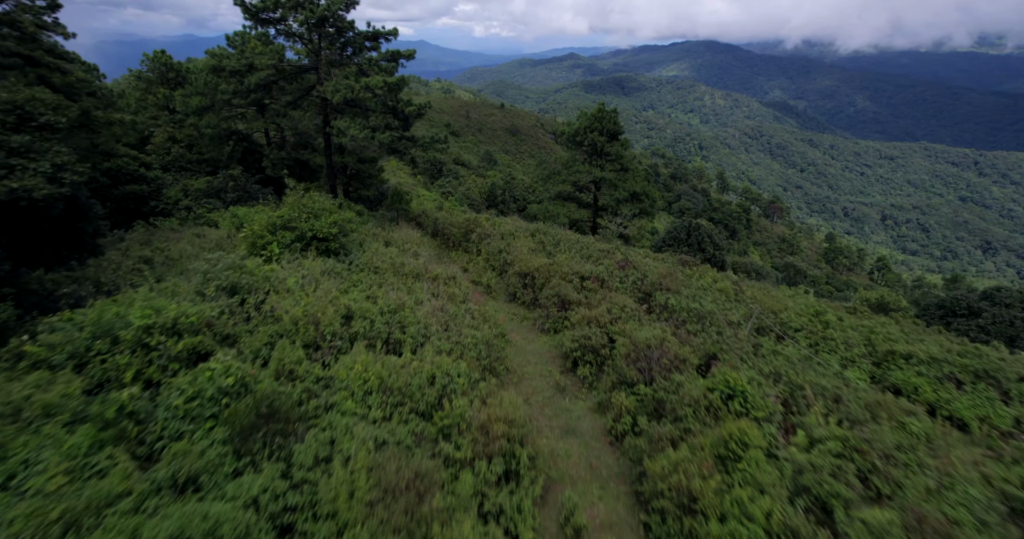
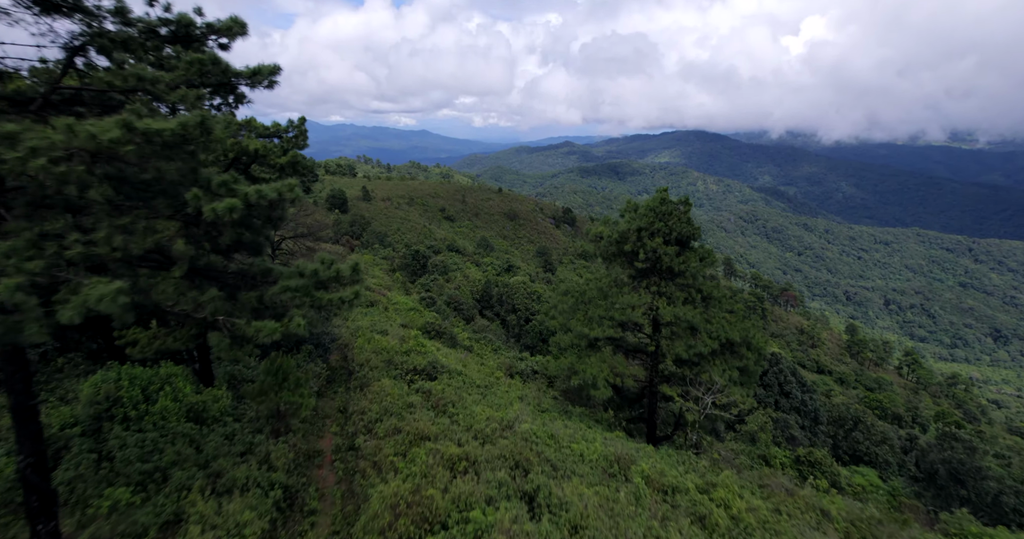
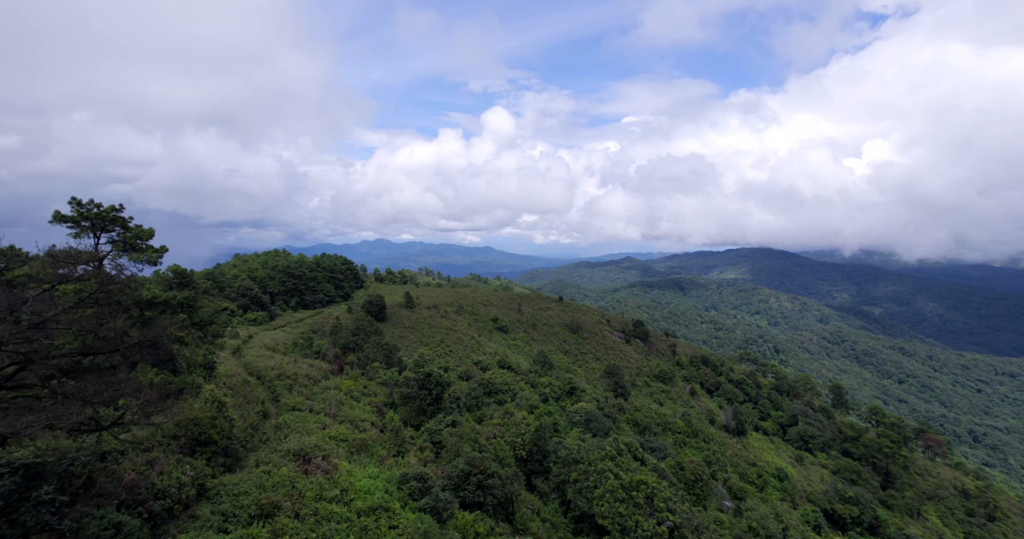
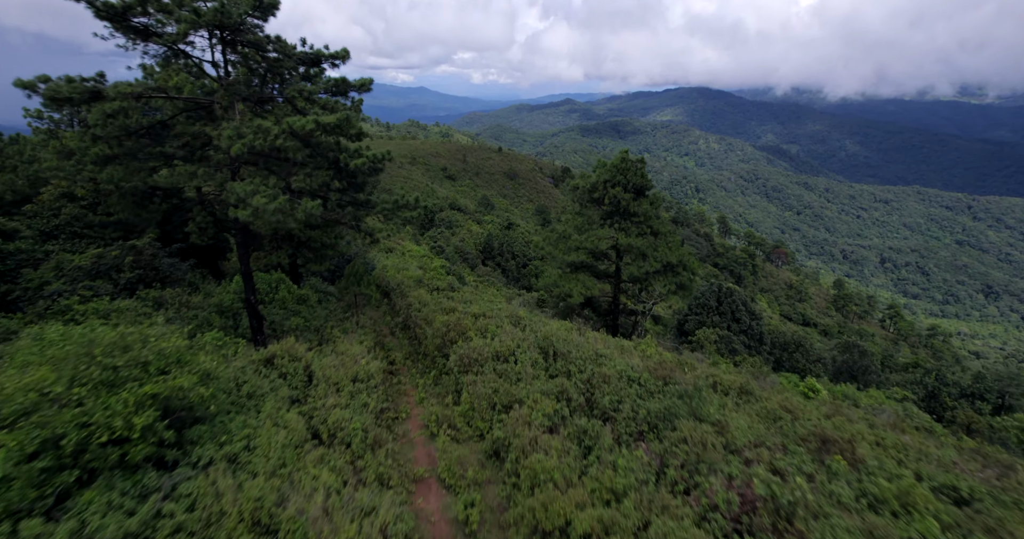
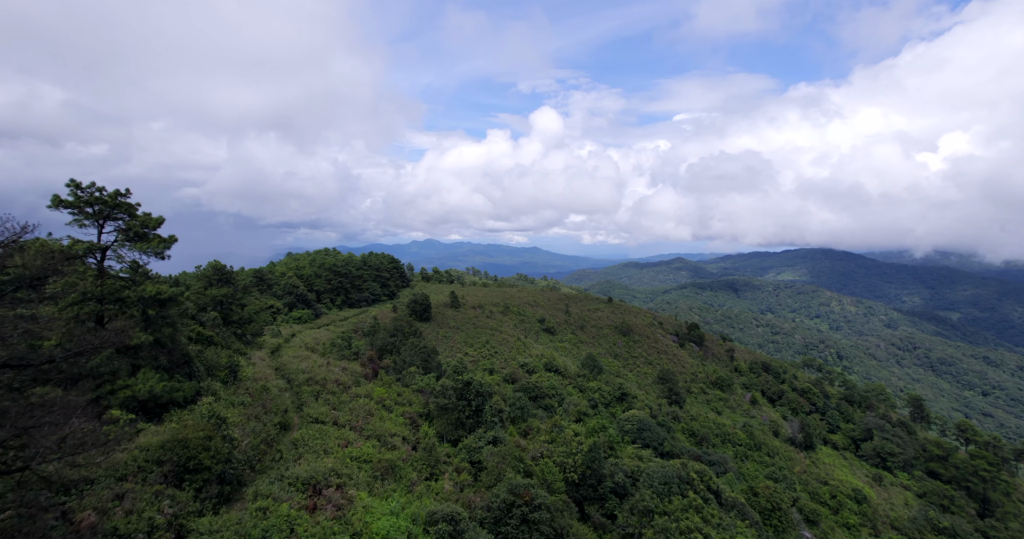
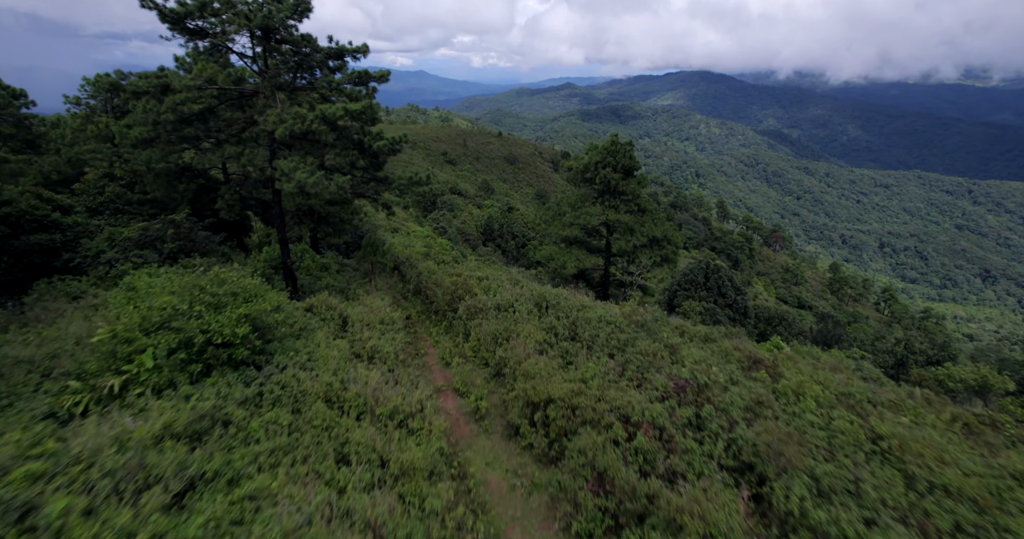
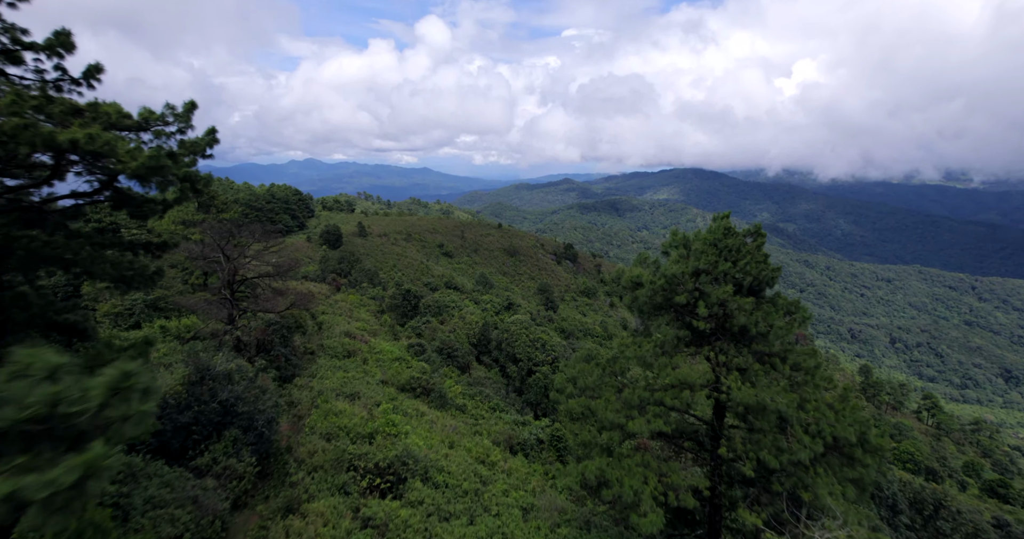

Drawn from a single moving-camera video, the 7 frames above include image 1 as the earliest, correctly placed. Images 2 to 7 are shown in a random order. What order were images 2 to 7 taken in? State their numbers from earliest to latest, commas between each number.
6, 4, 2, 7, 3, 5
